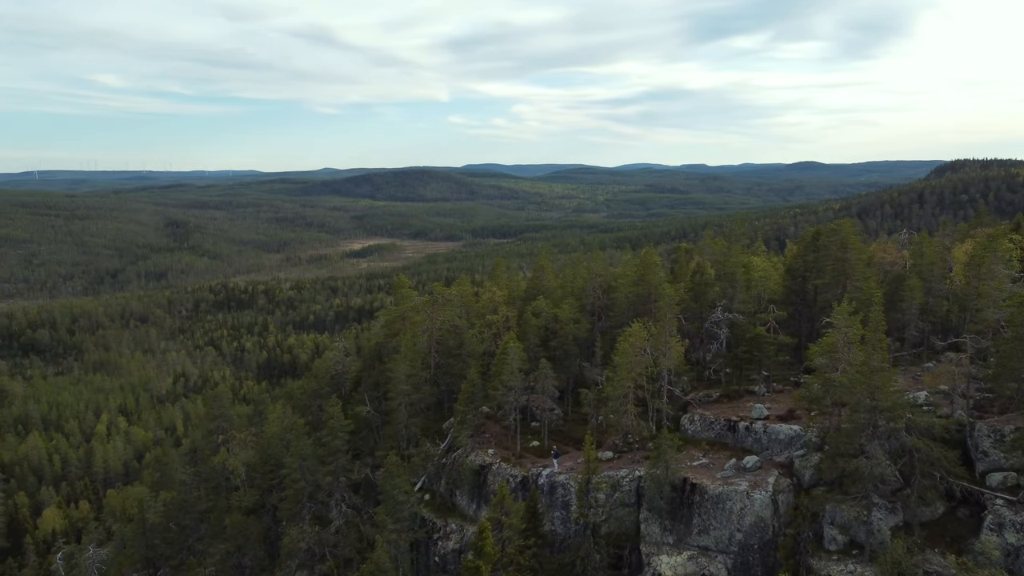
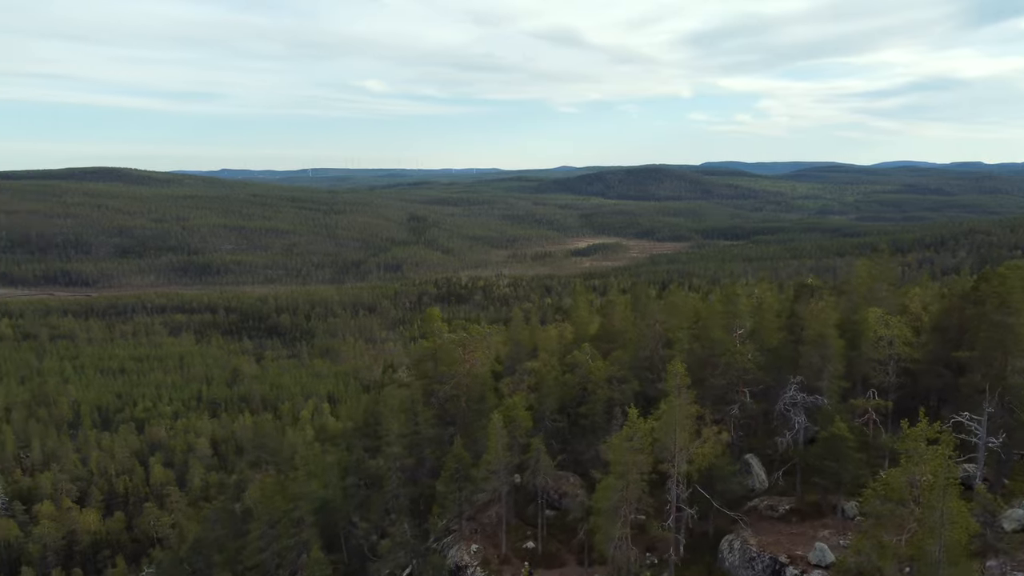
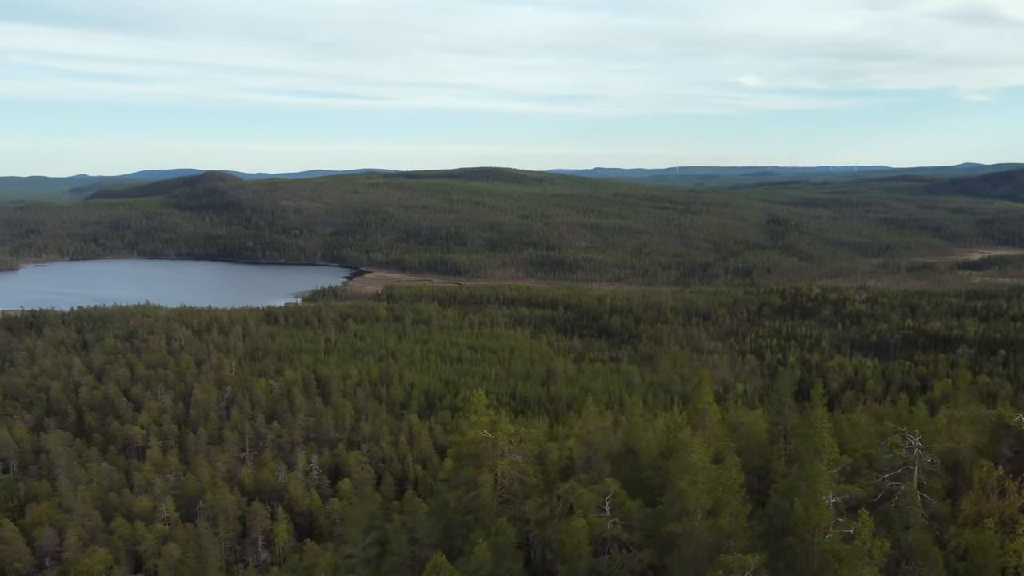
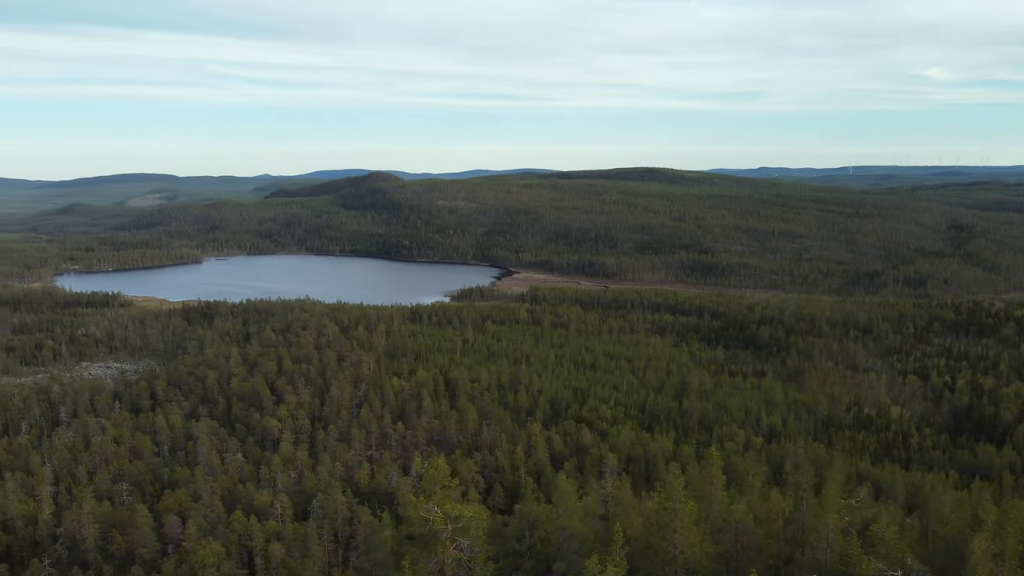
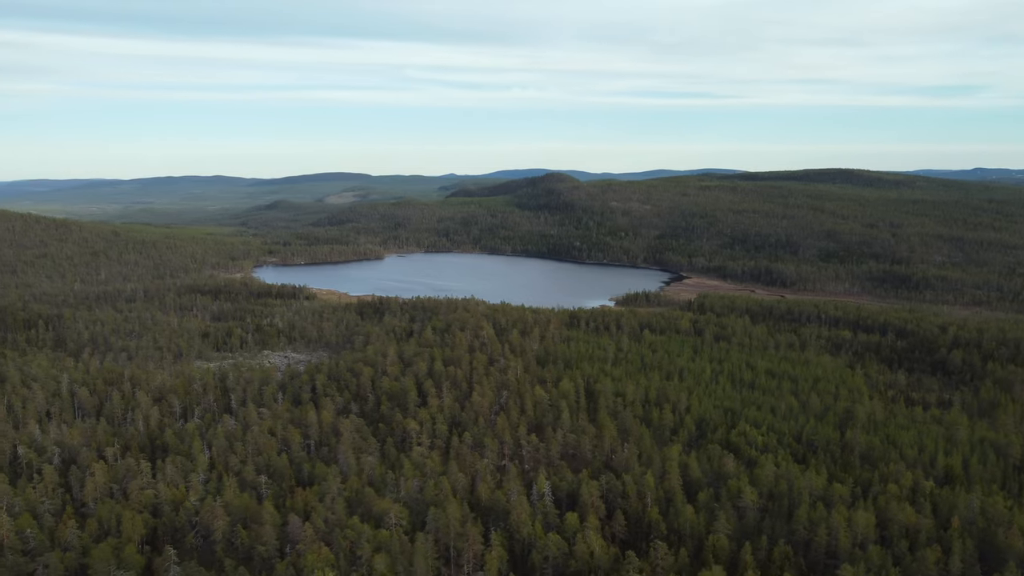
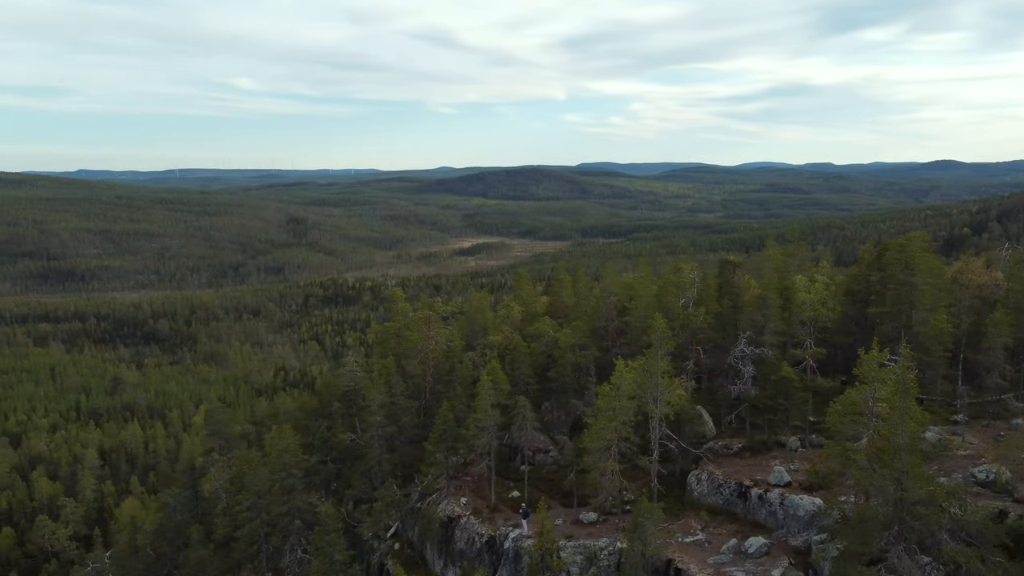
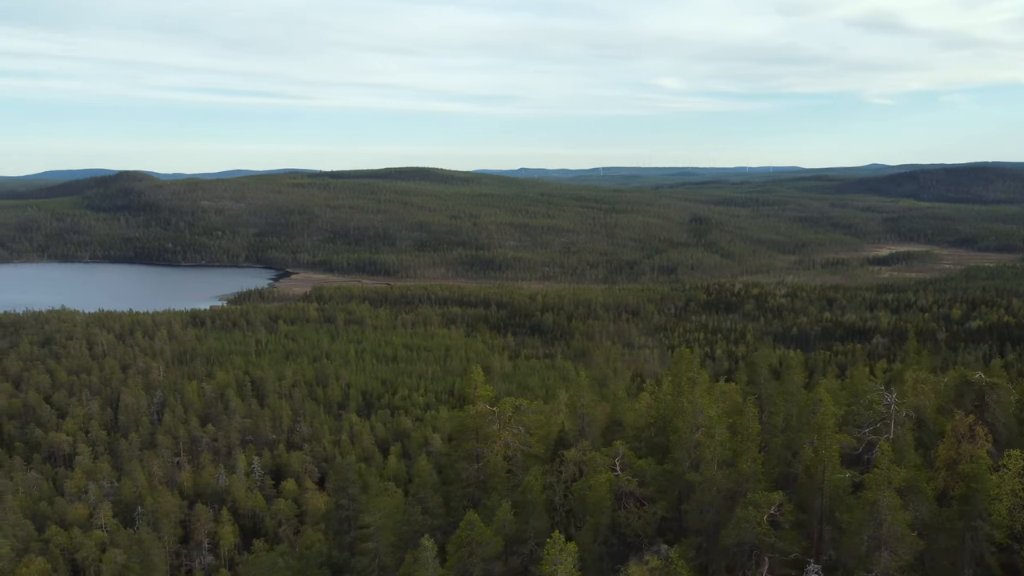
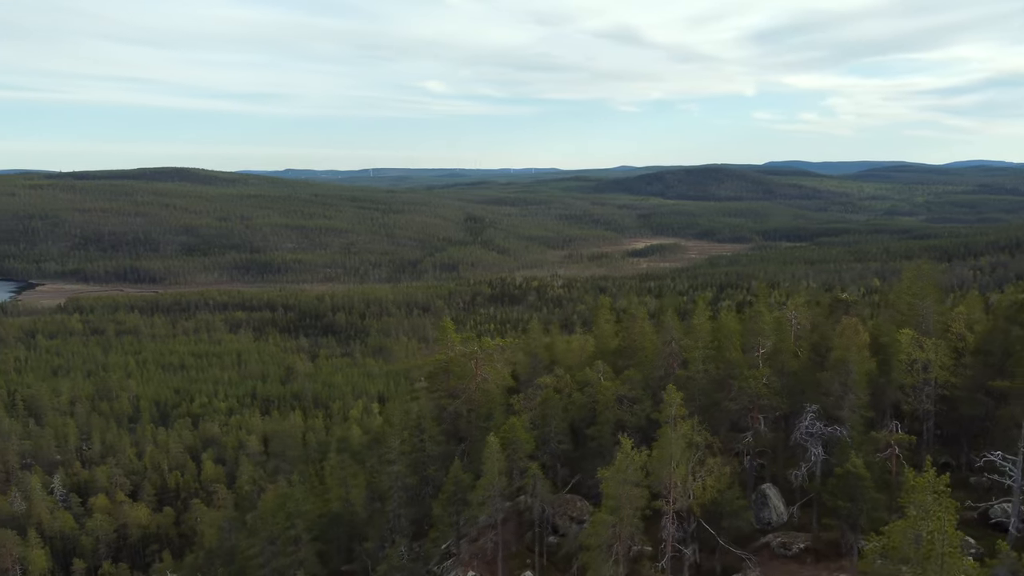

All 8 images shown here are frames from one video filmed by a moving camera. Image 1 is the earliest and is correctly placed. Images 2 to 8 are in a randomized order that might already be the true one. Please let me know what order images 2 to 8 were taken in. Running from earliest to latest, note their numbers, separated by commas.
6, 2, 8, 7, 3, 4, 5
